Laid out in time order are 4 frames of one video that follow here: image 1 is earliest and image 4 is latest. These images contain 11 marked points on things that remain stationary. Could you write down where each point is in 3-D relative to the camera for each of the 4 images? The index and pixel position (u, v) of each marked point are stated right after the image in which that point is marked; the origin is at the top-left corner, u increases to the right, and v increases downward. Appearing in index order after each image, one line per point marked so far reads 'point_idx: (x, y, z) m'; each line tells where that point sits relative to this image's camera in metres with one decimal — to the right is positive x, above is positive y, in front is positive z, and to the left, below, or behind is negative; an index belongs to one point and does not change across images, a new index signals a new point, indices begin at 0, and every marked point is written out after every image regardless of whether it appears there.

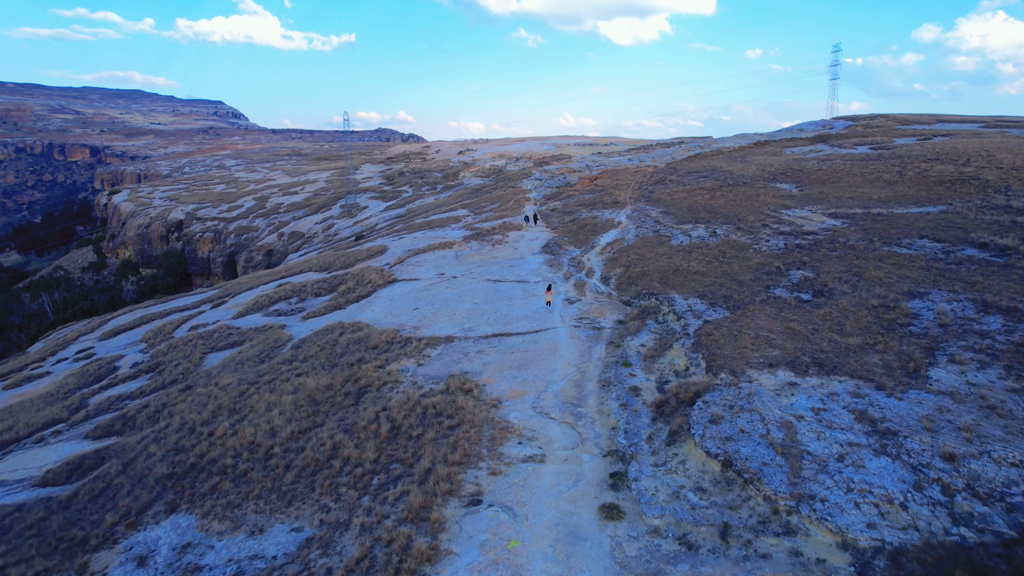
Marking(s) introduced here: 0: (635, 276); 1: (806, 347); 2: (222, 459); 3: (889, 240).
0: (+4.6, +0.4, +18.4) m
1: (+6.4, -1.3, +10.7) m
2: (-6.6, -3.9, +11.2) m
3: (+12.1, +1.5, +15.7) m
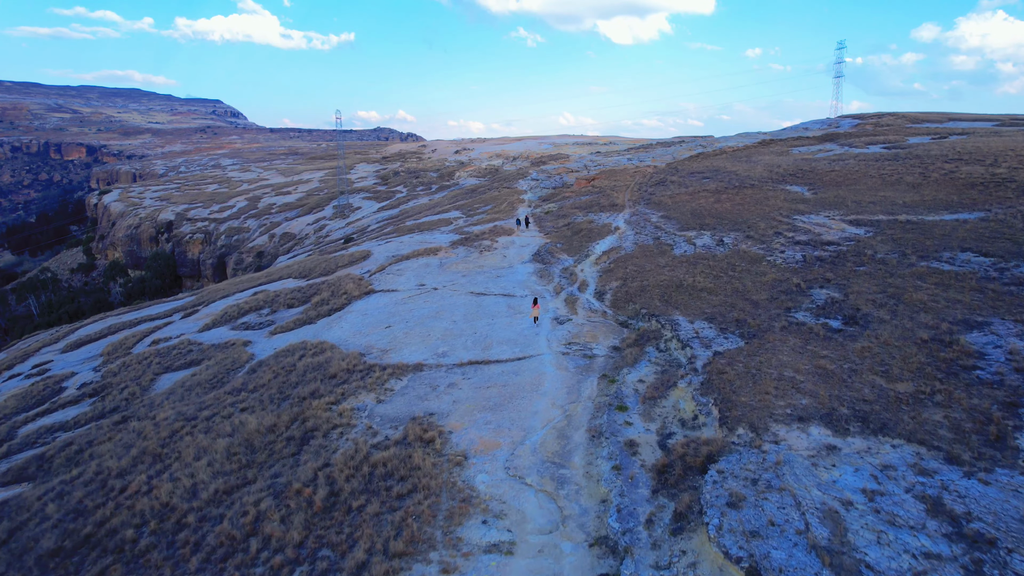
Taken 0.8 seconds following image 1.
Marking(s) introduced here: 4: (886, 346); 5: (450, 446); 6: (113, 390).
0: (+4.0, -0.1, +16.3) m
1: (+5.9, -1.9, +8.6) m
2: (-7.2, -4.5, +9.1) m
3: (+11.5, +1.0, +13.6) m
4: (+7.3, -1.1, +9.6) m
5: (-1.2, -3.2, +9.8) m
6: (-15.1, -3.9, +18.5) m
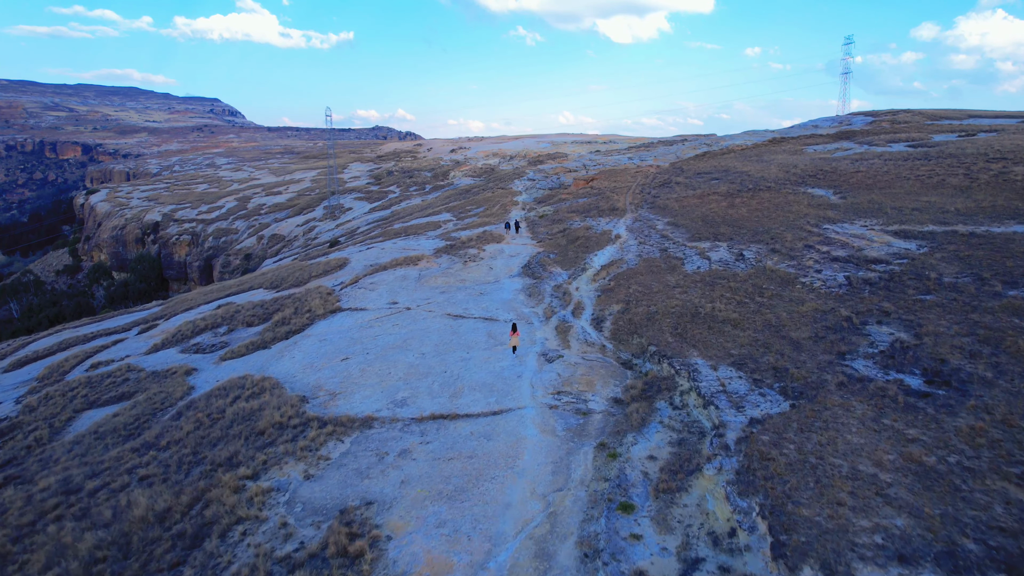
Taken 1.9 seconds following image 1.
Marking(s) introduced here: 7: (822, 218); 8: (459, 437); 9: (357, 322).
0: (+3.4, -0.9, +13.4) m
1: (+5.3, -2.6, +5.7) m
2: (-7.8, -5.2, +6.2) m
3: (+10.9, +0.2, +10.7) m
4: (+6.7, -1.9, +6.7) m
5: (-1.8, -3.9, +6.9) m
6: (-15.7, -4.6, +15.6) m
7: (+11.7, +2.7, +18.4) m
8: (-1.1, -3.0, +10.0) m
9: (-5.9, -1.3, +18.7) m
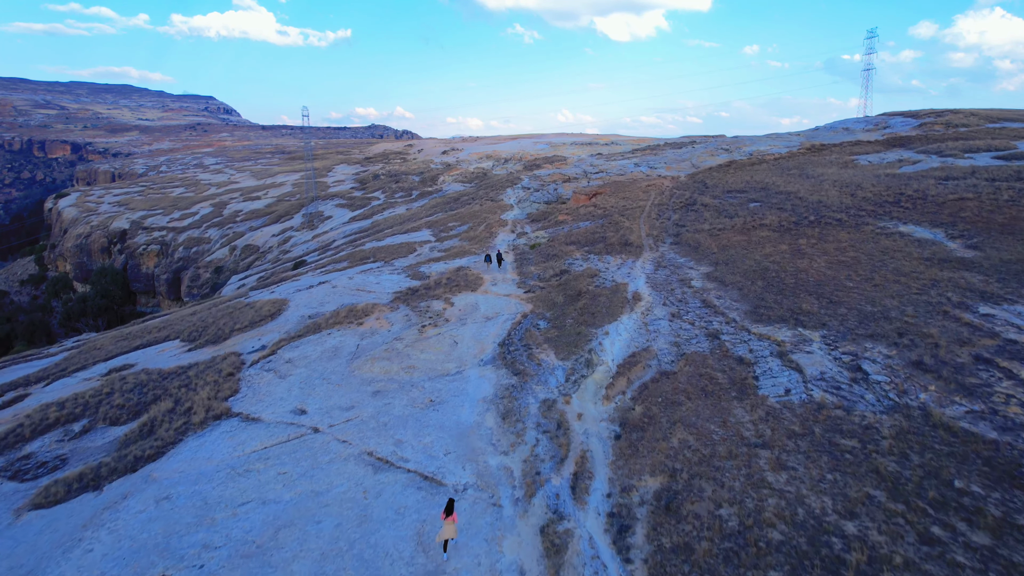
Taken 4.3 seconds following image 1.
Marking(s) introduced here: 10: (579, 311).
0: (+2.6, -3.6, +6.6) m
1: (+4.4, -5.4, -1.1) m
2: (-8.6, -8.0, -0.7) m
3: (+10.1, -2.5, +3.9) m
4: (+5.9, -4.6, -0.1) m
5: (-2.7, -6.7, +0.1) m
6: (-16.5, -7.4, +8.8) m
7: (+10.8, 0.0, +11.6) m
8: (-1.9, -5.8, +3.2) m
9: (-6.8, -4.0, +11.9) m
10: (+2.2, -0.7, +16.1) m
